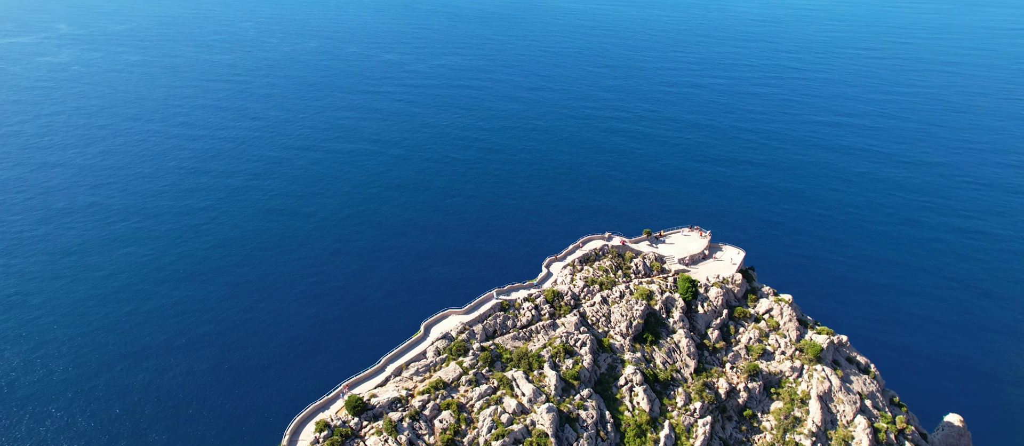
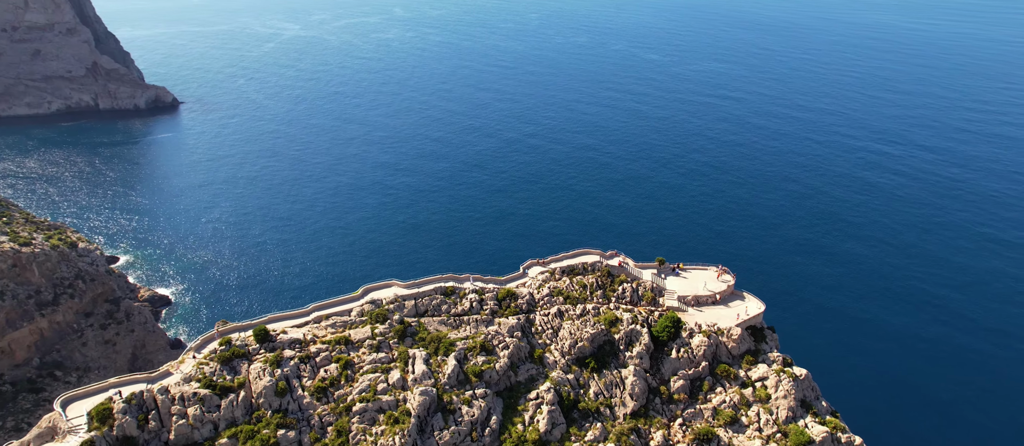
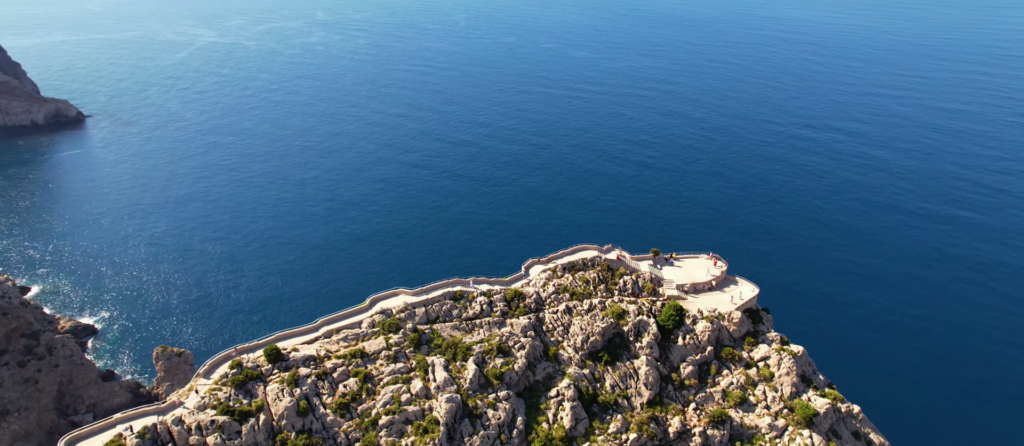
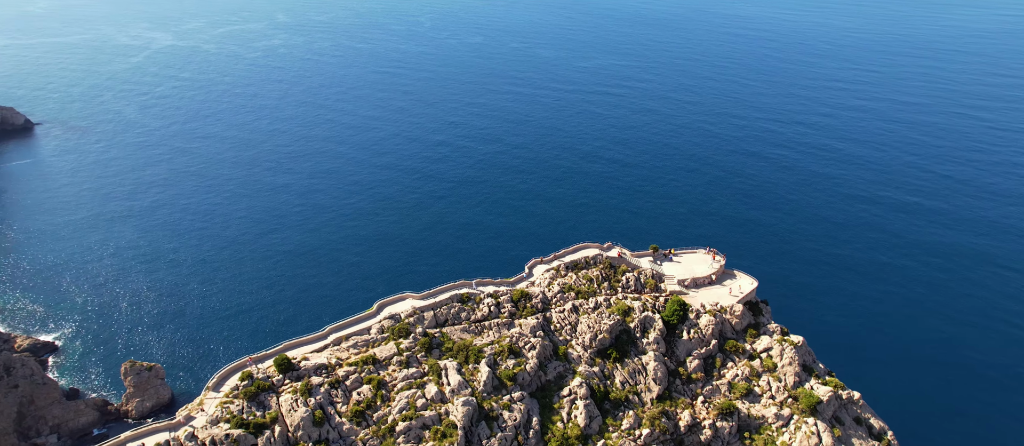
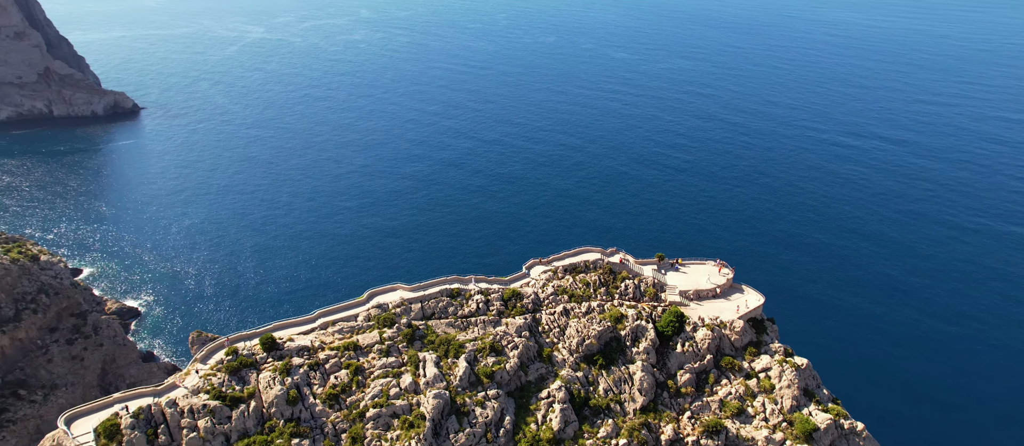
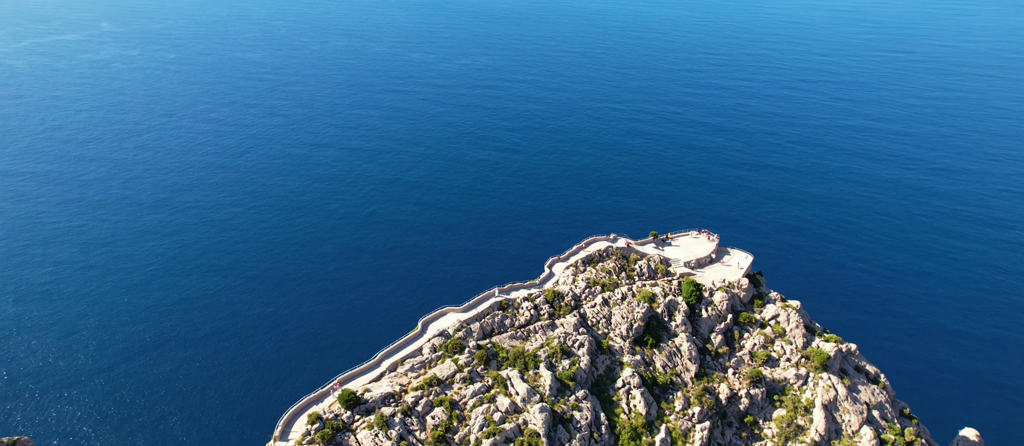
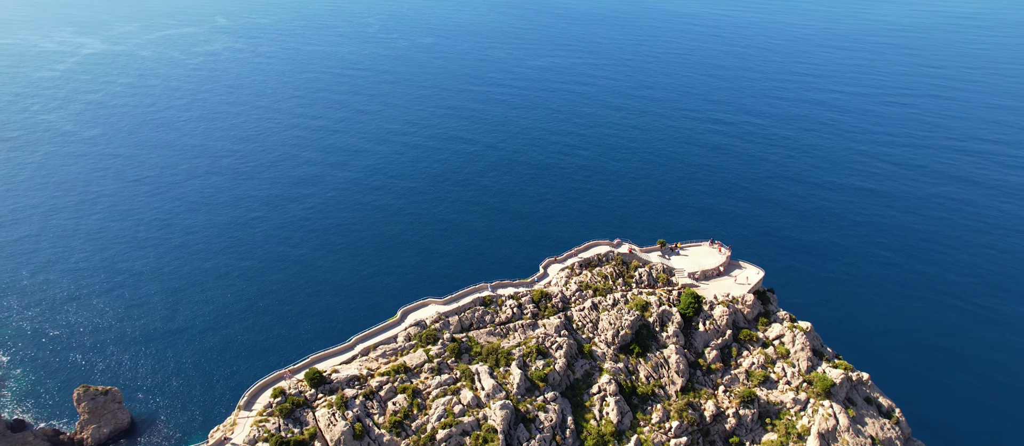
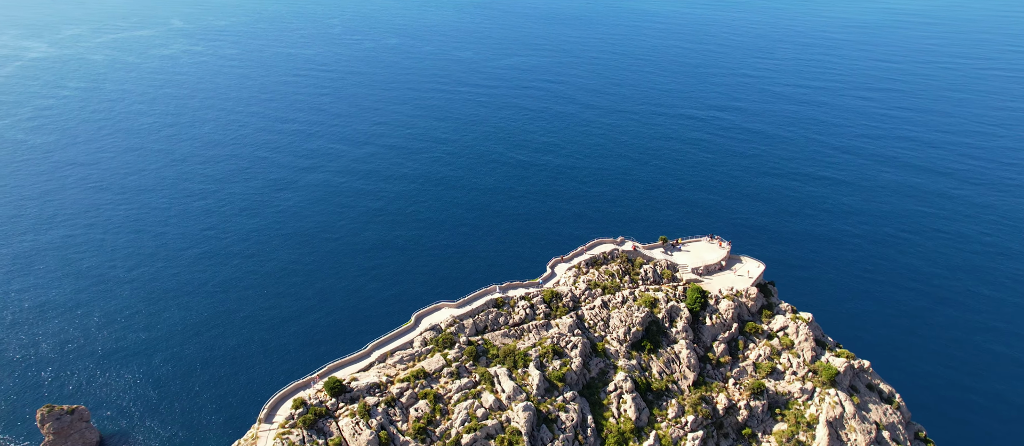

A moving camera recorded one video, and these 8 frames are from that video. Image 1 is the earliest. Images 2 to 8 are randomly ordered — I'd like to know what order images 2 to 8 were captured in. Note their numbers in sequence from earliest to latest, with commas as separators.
6, 8, 7, 4, 3, 5, 2
